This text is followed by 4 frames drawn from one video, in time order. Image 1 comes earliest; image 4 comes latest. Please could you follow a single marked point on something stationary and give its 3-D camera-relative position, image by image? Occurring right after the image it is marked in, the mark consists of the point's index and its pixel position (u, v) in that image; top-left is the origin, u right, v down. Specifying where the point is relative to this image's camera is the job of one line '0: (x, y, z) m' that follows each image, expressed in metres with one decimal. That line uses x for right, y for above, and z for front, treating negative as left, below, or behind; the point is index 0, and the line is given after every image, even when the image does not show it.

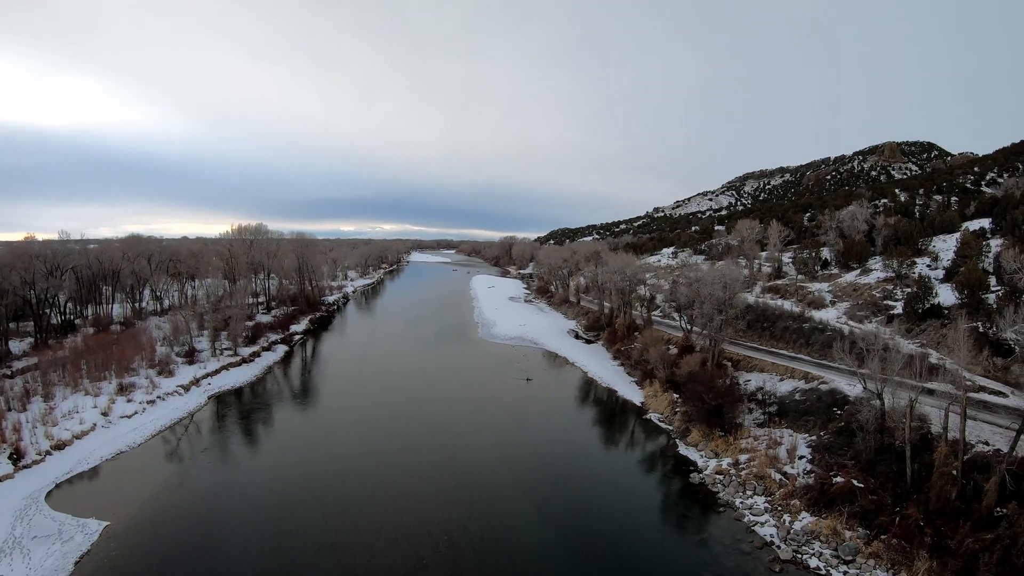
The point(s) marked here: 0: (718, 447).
0: (+8.5, -6.6, +18.4) m
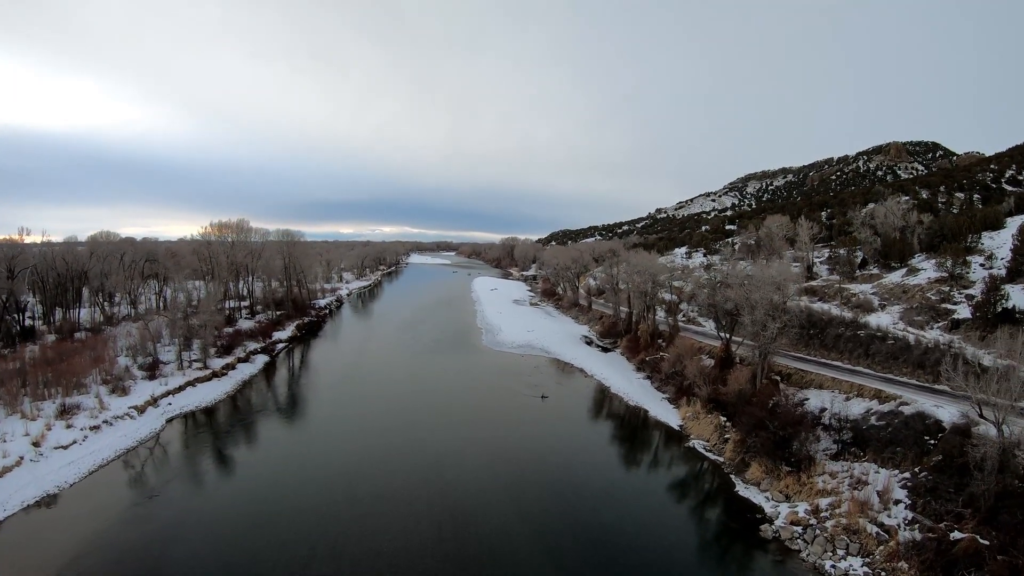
0: (+9.2, -6.6, +15.0) m
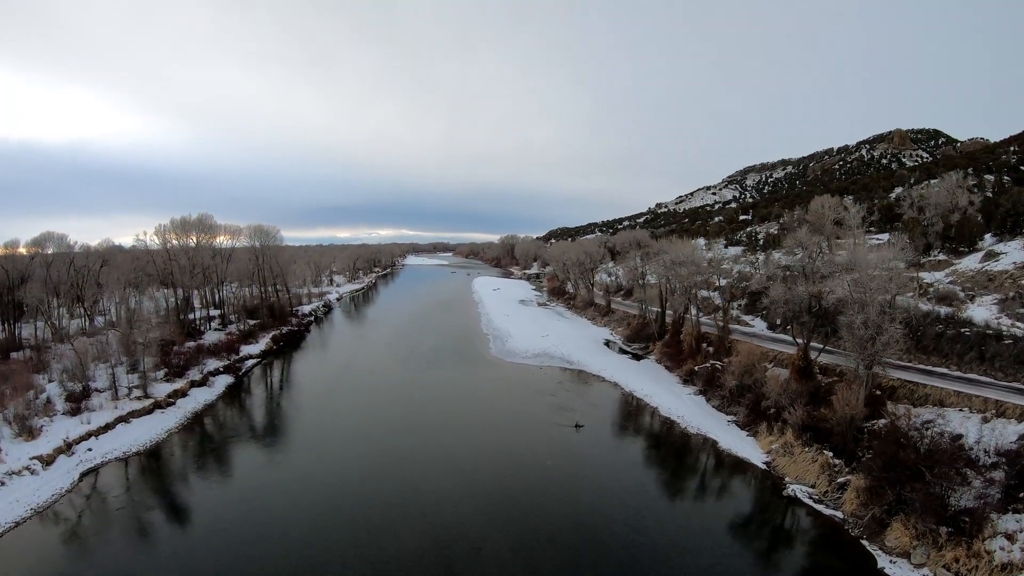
0: (+10.2, -6.3, +10.4) m
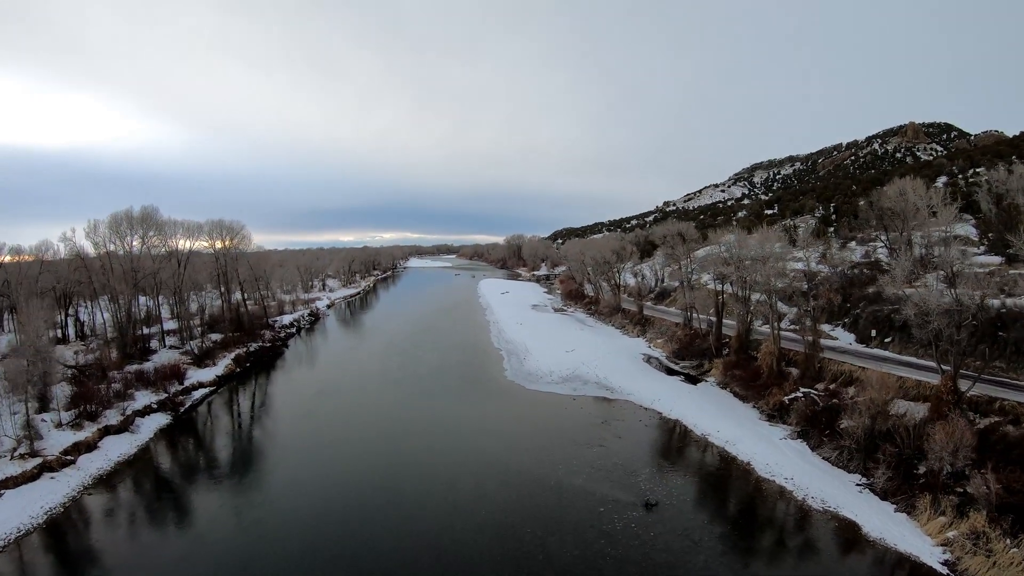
0: (+11.0, -6.4, +5.2) m
